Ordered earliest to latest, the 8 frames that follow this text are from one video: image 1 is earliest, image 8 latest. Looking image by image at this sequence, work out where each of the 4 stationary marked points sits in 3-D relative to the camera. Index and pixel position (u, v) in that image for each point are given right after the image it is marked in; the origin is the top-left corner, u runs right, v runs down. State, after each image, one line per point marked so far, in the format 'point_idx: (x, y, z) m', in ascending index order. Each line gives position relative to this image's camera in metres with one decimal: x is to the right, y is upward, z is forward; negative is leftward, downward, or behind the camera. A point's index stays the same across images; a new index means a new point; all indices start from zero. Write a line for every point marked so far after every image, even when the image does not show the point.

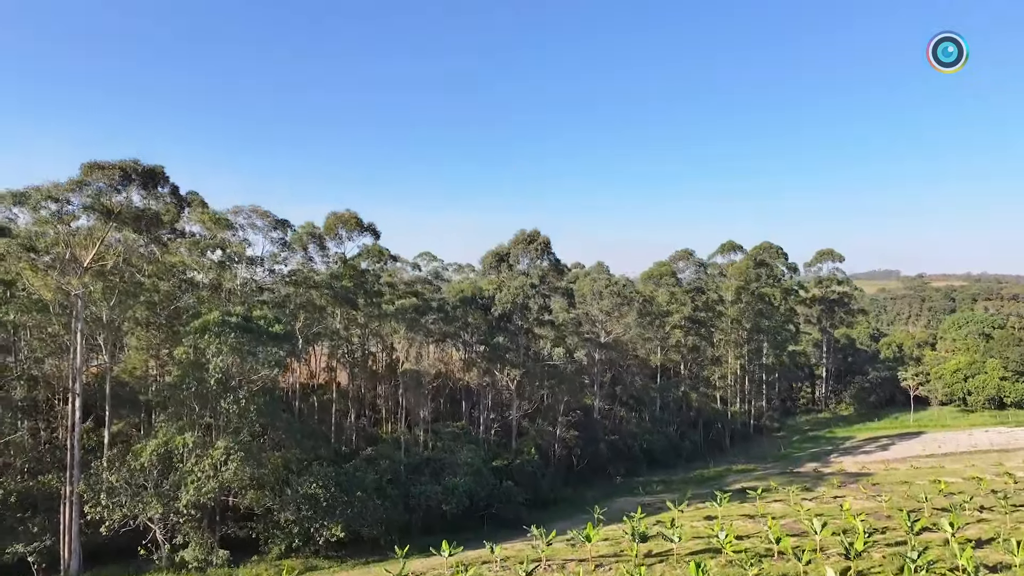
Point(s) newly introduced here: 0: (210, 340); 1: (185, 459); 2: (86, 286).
0: (-10.3, -1.9, +19.6) m
1: (-11.1, -5.9, +19.4) m
2: (-14.3, -0.4, +19.4) m
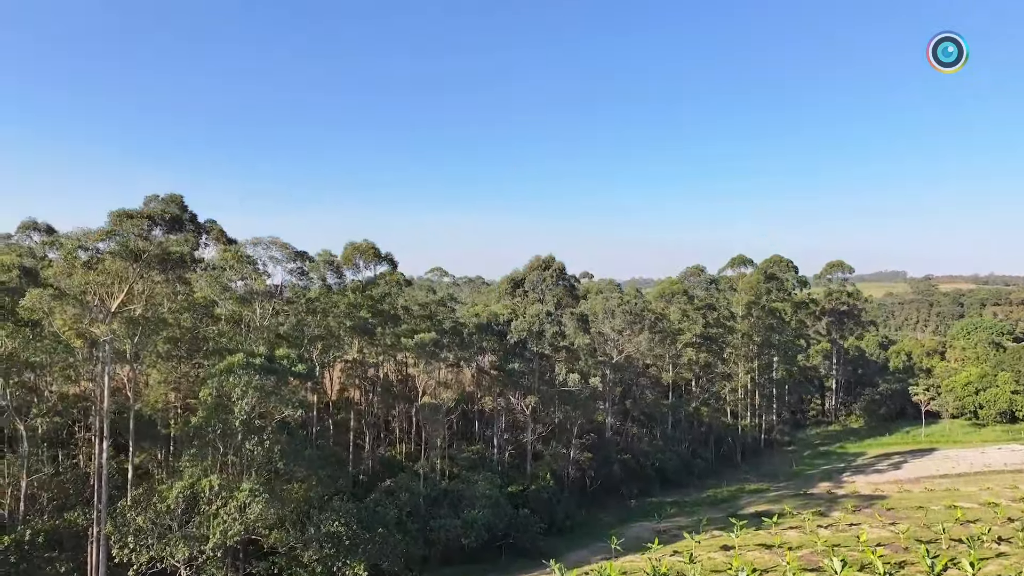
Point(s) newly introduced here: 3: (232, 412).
0: (-9.5, -3.3, +19.8) m
1: (-10.3, -7.3, +19.6) m
2: (-13.5, -1.8, +19.5) m
3: (-9.7, -4.3, +19.9) m
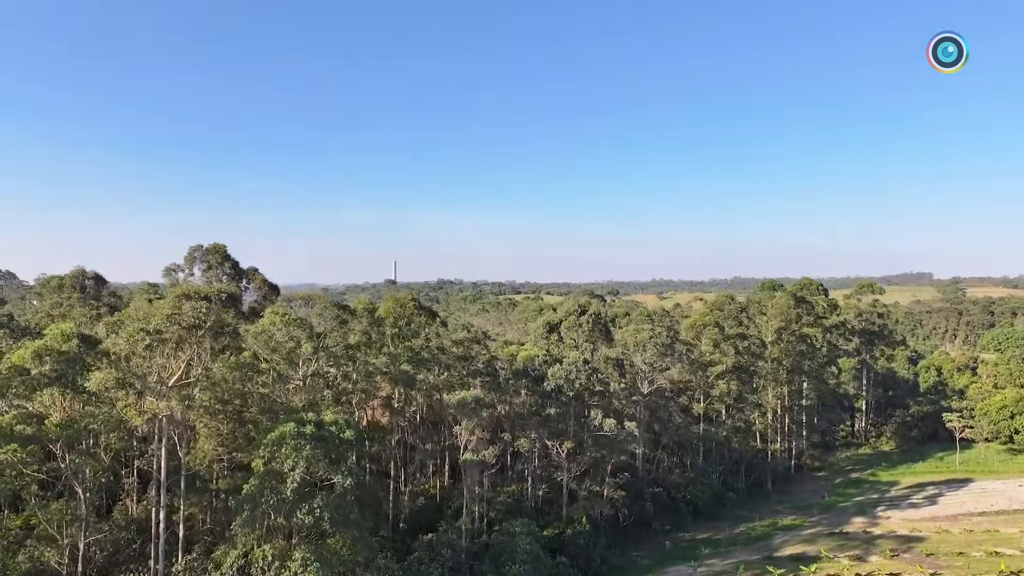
0: (-7.9, -5.8, +20.1) m
1: (-8.7, -9.8, +20.0) m
2: (-11.9, -4.3, +20.0) m
3: (-8.1, -6.8, +20.3) m
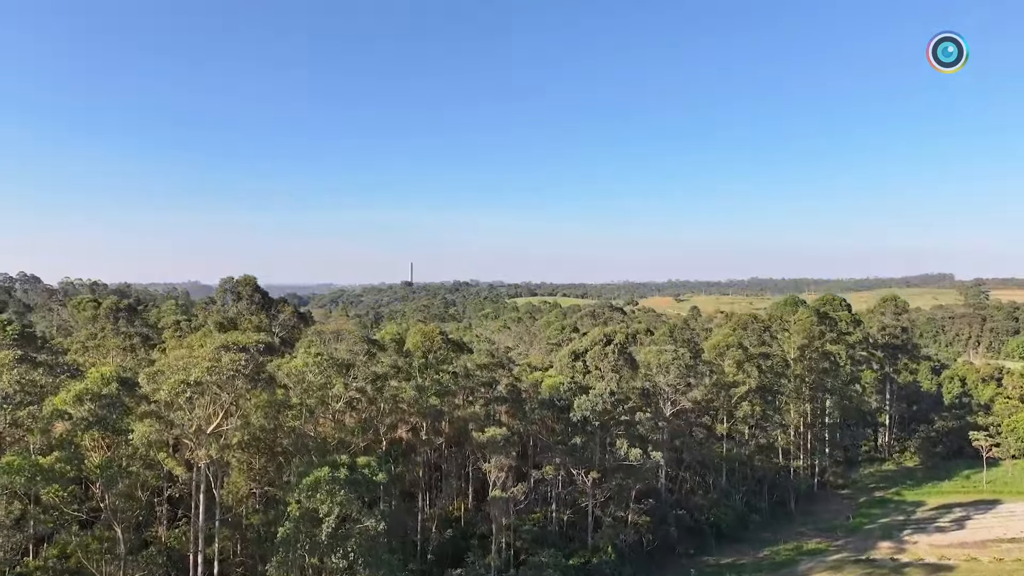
0: (-6.8, -7.5, +20.4) m
1: (-7.6, -11.5, +20.3) m
2: (-10.8, -6.0, +20.3) m
3: (-6.9, -8.5, +20.5) m
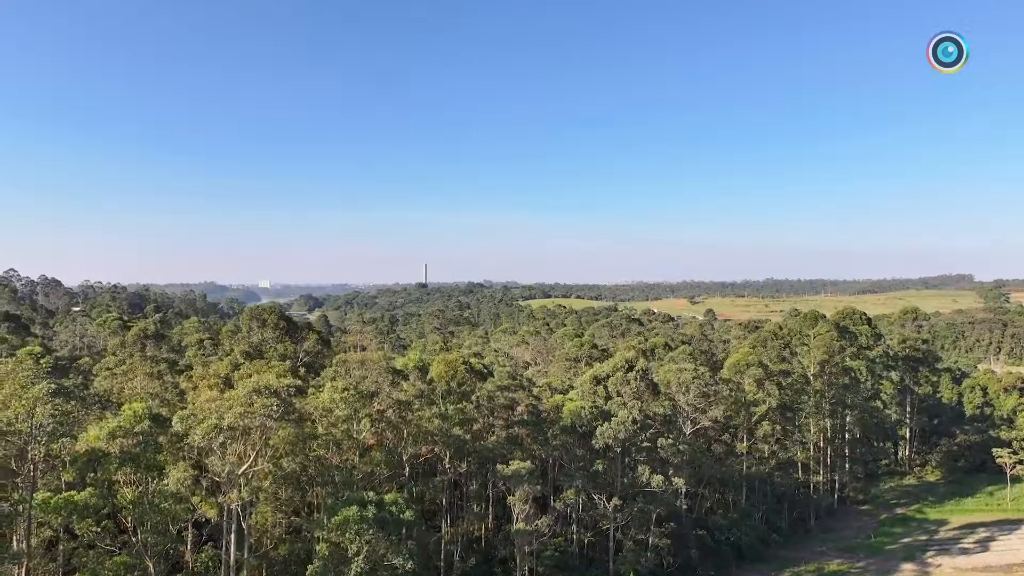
0: (-5.8, -9.0, +20.6) m
1: (-6.6, -13.0, +20.6) m
2: (-9.8, -7.5, +20.6) m
3: (-5.9, -10.0, +20.8) m
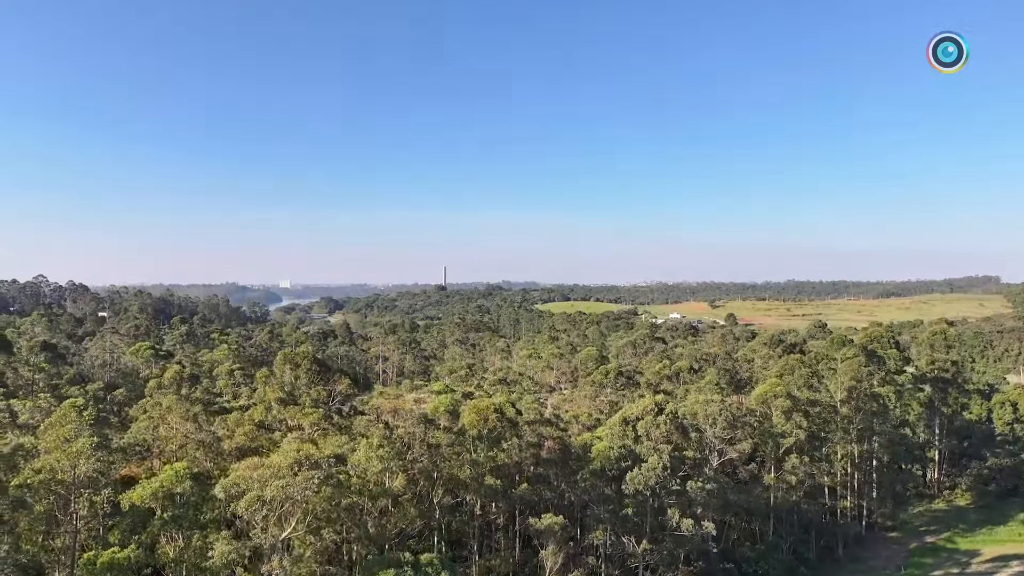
0: (-4.5, -11.5, +21.0) m
1: (-5.3, -15.4, +21.1) m
2: (-8.5, -10.0, +21.0) m
3: (-4.6, -12.5, +21.1) m
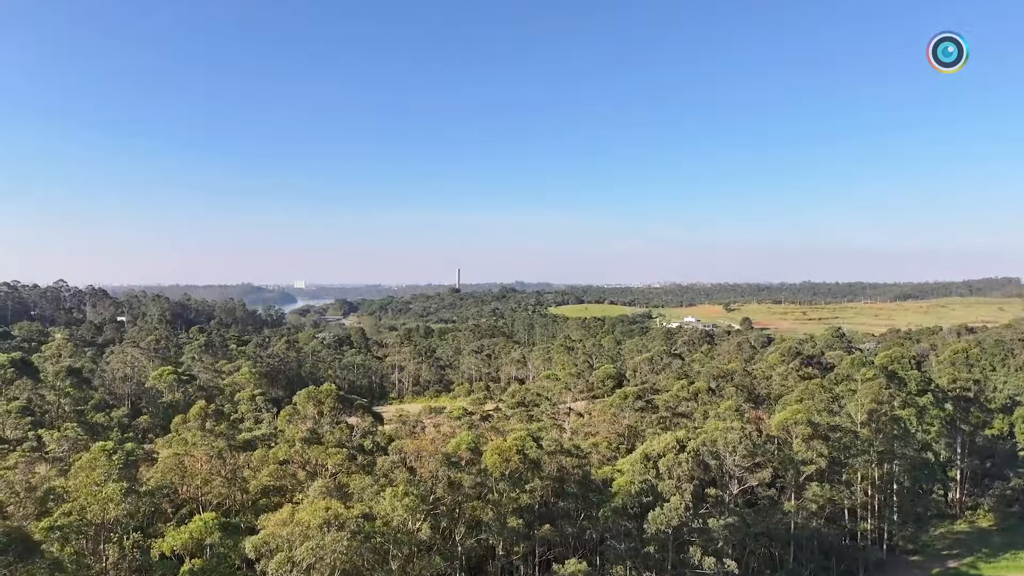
0: (-3.5, -13.6, +21.2) m
1: (-4.3, -17.6, +21.4) m
2: (-7.6, -12.1, +21.3) m
3: (-3.7, -14.6, +21.4) m
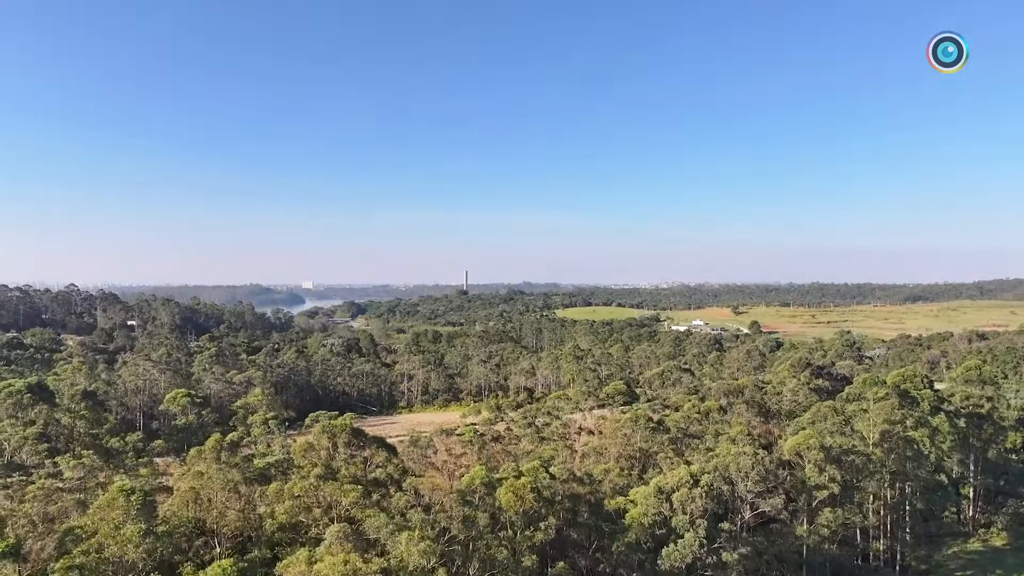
0: (-2.9, -15.6, +21.3) m
1: (-3.7, -19.6, +21.6) m
2: (-7.0, -14.1, +21.4) m
3: (-3.0, -16.6, +21.5) m
